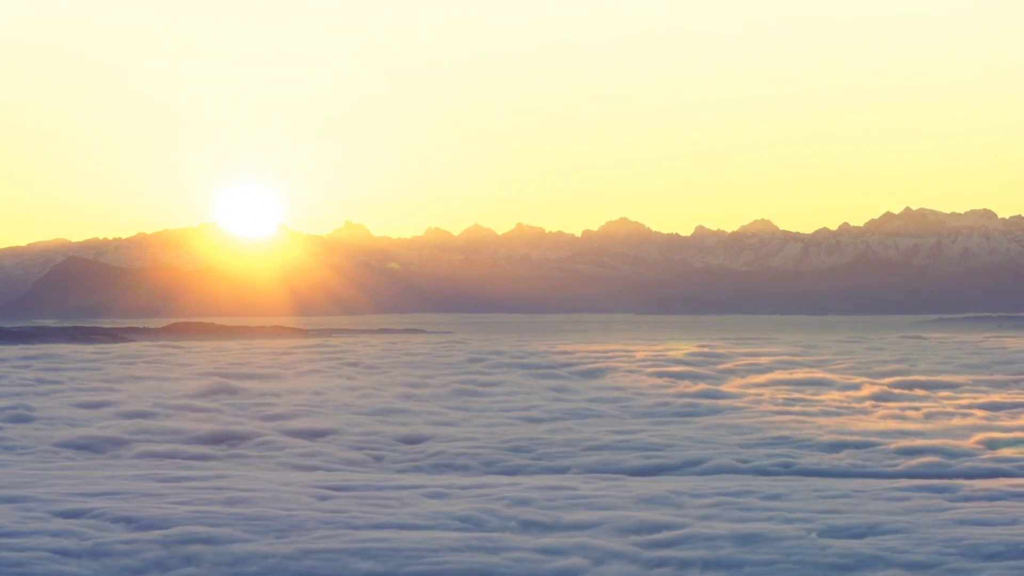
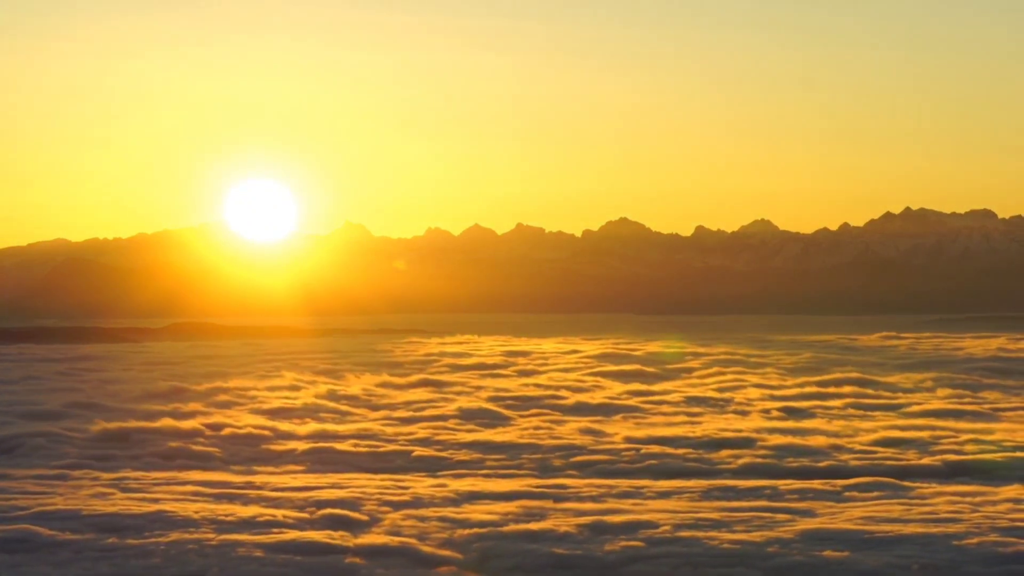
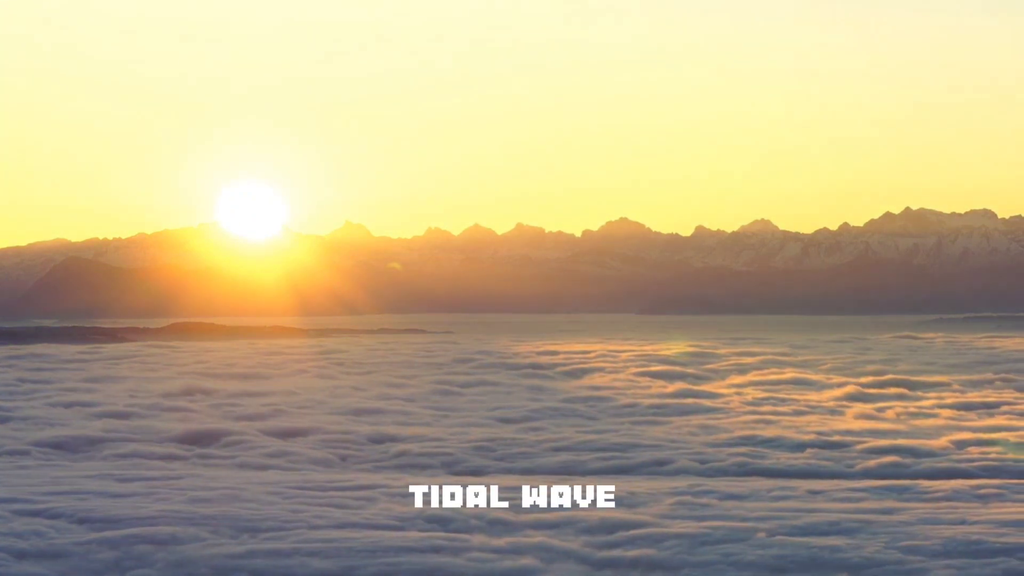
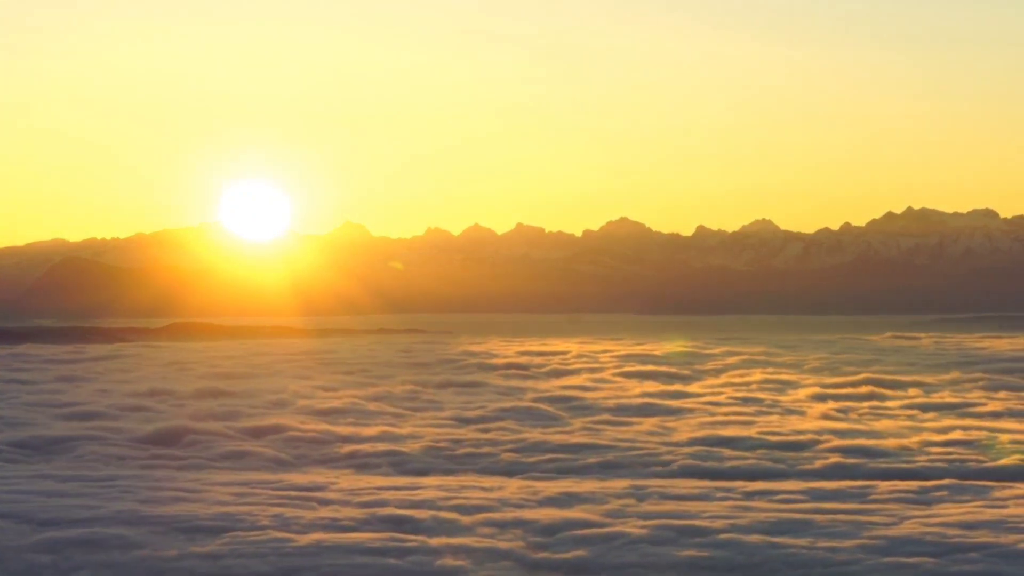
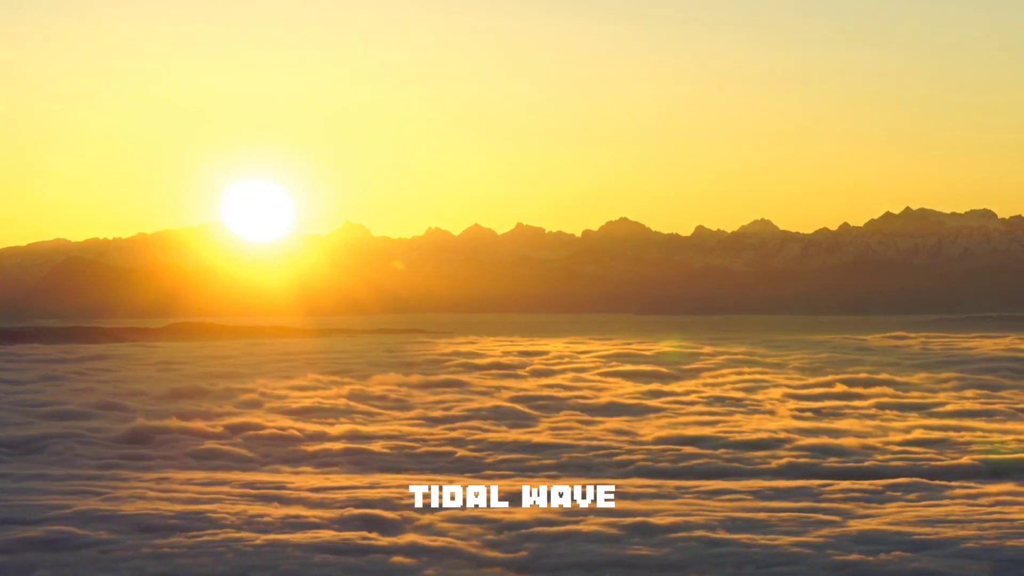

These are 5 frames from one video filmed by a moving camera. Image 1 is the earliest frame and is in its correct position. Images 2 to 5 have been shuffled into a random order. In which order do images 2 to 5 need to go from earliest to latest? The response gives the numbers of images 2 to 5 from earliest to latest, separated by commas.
3, 4, 5, 2
